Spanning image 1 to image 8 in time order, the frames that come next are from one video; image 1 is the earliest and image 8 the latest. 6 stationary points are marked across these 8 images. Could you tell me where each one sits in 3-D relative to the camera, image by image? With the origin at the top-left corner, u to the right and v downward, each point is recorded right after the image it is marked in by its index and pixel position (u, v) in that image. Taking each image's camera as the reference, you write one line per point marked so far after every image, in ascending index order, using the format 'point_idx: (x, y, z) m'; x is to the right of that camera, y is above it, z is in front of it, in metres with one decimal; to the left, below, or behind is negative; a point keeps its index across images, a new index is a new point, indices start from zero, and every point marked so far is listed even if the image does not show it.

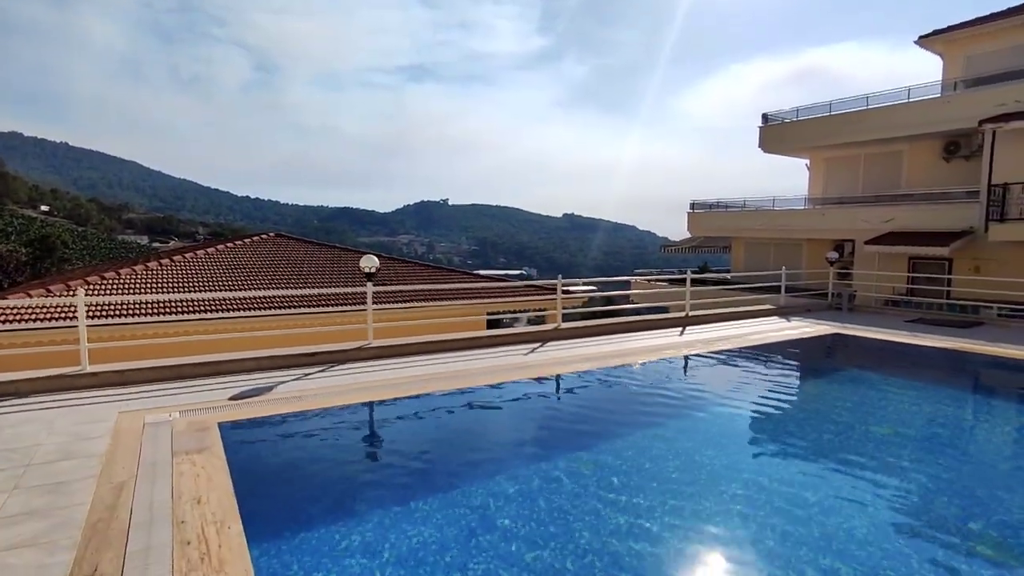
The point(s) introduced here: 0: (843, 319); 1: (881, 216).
0: (+6.4, -0.6, +11.0) m
1: (+10.4, +2.0, +15.7) m
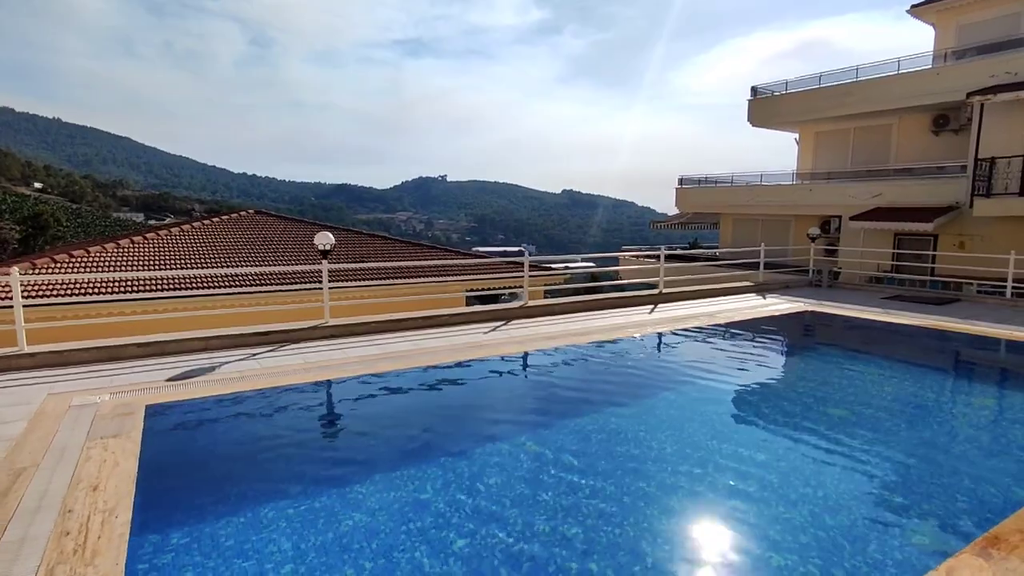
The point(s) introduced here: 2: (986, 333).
0: (+5.9, -0.2, +10.9) m
1: (+9.9, +2.7, +15.5) m
2: (+7.2, -0.7, +8.6) m
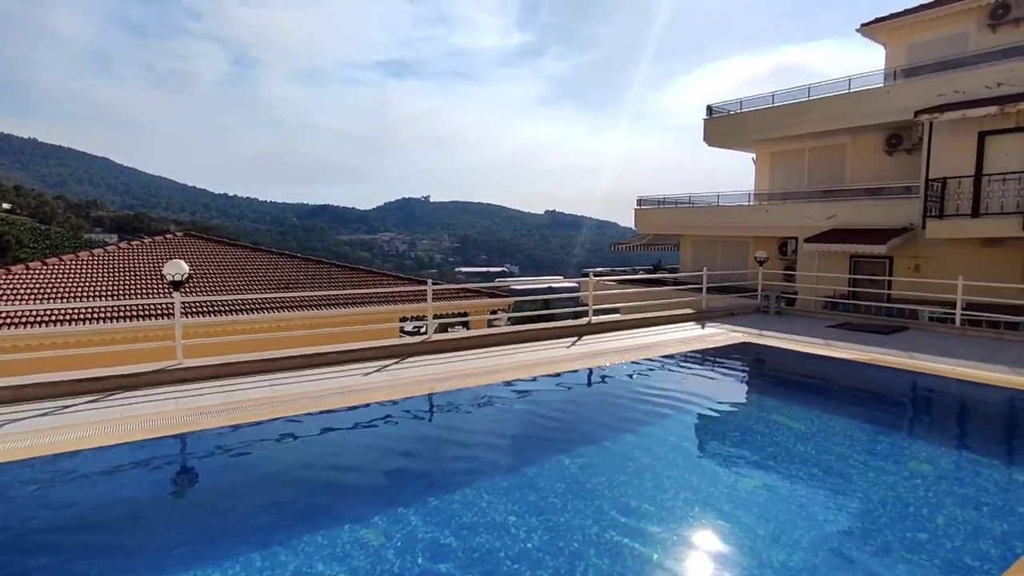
0: (+4.6, -0.7, +10.2) m
1: (+8.4, +2.0, +15.0) m
2: (+5.9, -1.1, +7.9) m
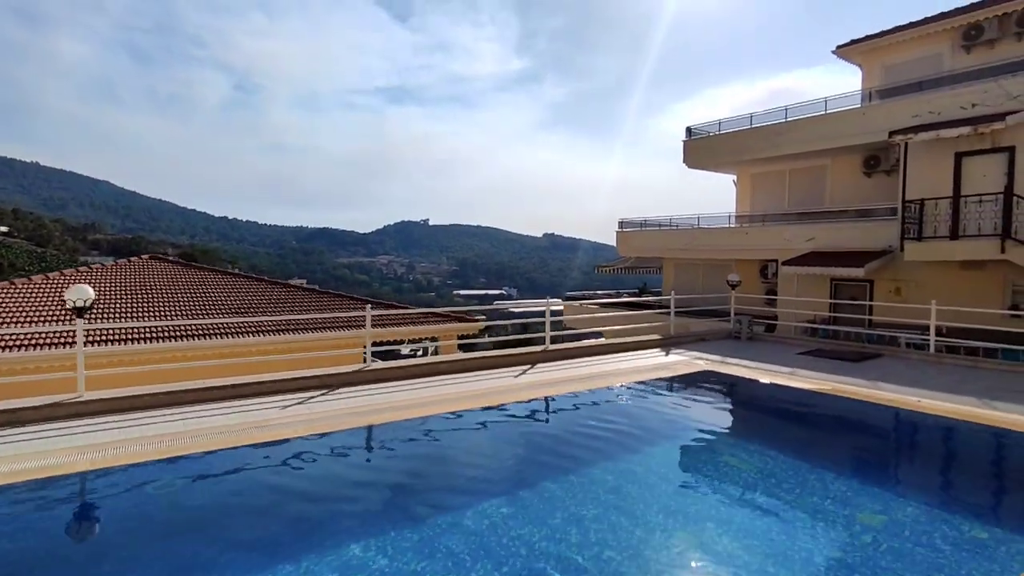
0: (+3.9, -1.1, +9.8) m
1: (+7.7, +1.4, +14.7) m
2: (+5.2, -1.4, +7.5) m
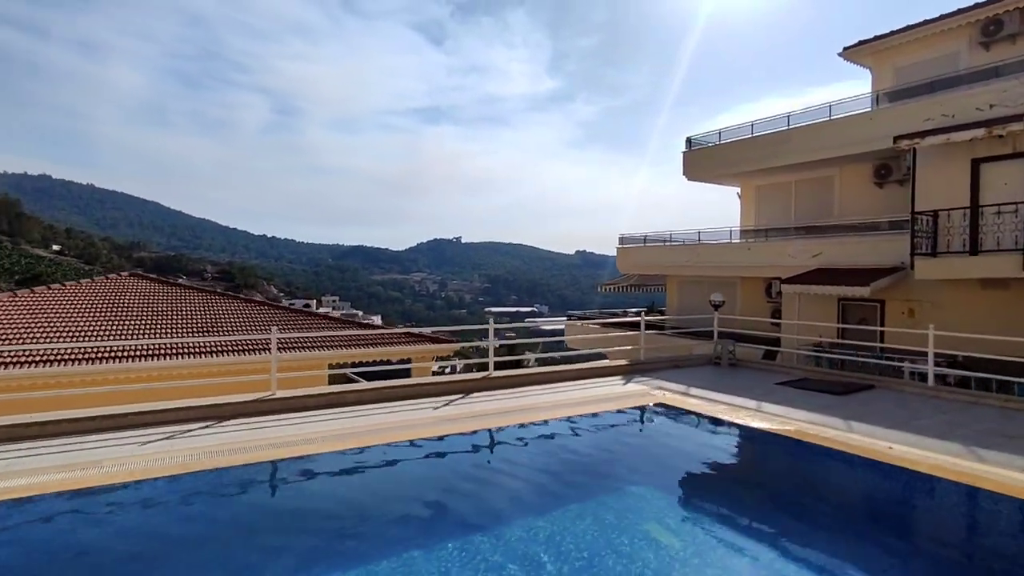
0: (+3.1, -1.4, +8.8) m
1: (+7.2, +0.9, +13.6) m
2: (+4.3, -1.7, +6.5) m
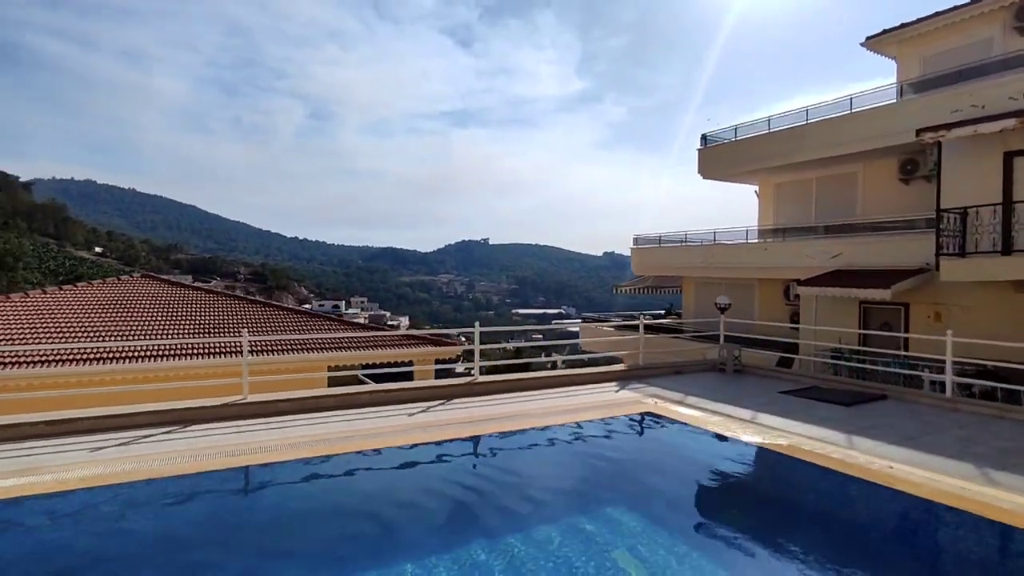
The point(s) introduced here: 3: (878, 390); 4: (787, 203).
0: (+3.0, -1.5, +8.3) m
1: (+7.3, +0.9, +12.9) m
2: (+4.0, -1.7, +5.9) m
3: (+4.9, -1.4, +7.5) m
4: (+7.5, +2.3, +15.3) m
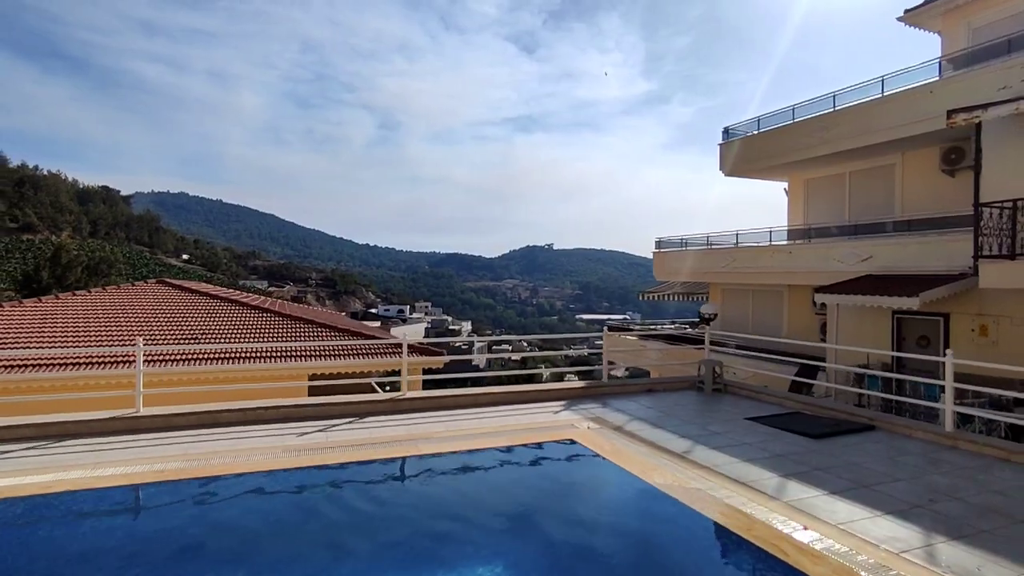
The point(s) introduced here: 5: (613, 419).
0: (+2.2, -1.6, +7.3) m
1: (+7.1, +0.7, +11.4) m
2: (+3.0, -1.8, +4.8) m
3: (+4.0, -1.5, +6.2) m
4: (+7.5, +2.1, +13.7) m
5: (+1.6, -1.7, +6.7) m
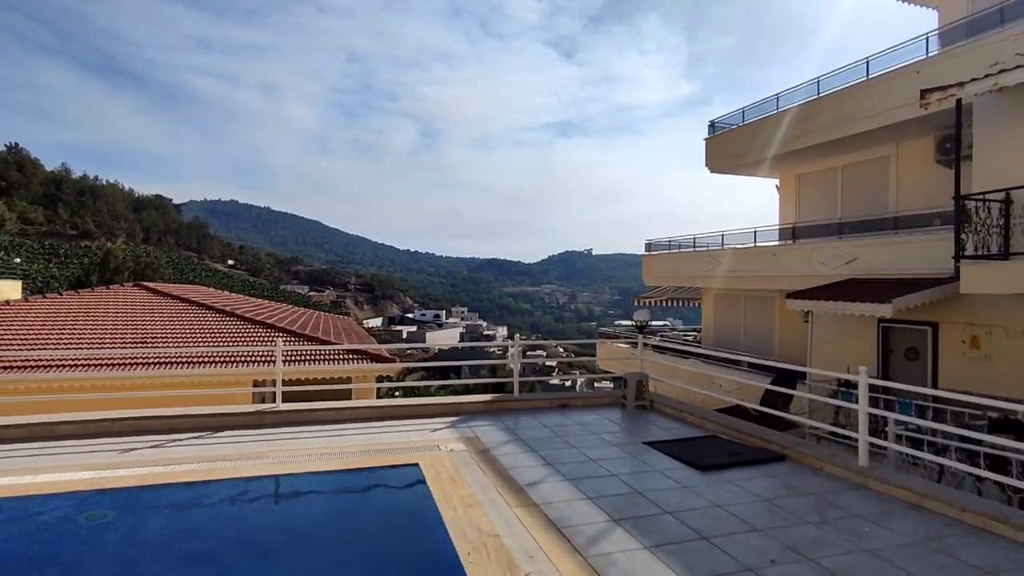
0: (+0.9, -1.6, +6.5) m
1: (+6.1, +0.6, +10.3) m
2: (+1.5, -1.8, +3.9) m
3: (+2.7, -1.5, +5.3) m
4: (+6.7, +2.0, +12.6) m
5: (+0.2, -1.8, +6.0) m
